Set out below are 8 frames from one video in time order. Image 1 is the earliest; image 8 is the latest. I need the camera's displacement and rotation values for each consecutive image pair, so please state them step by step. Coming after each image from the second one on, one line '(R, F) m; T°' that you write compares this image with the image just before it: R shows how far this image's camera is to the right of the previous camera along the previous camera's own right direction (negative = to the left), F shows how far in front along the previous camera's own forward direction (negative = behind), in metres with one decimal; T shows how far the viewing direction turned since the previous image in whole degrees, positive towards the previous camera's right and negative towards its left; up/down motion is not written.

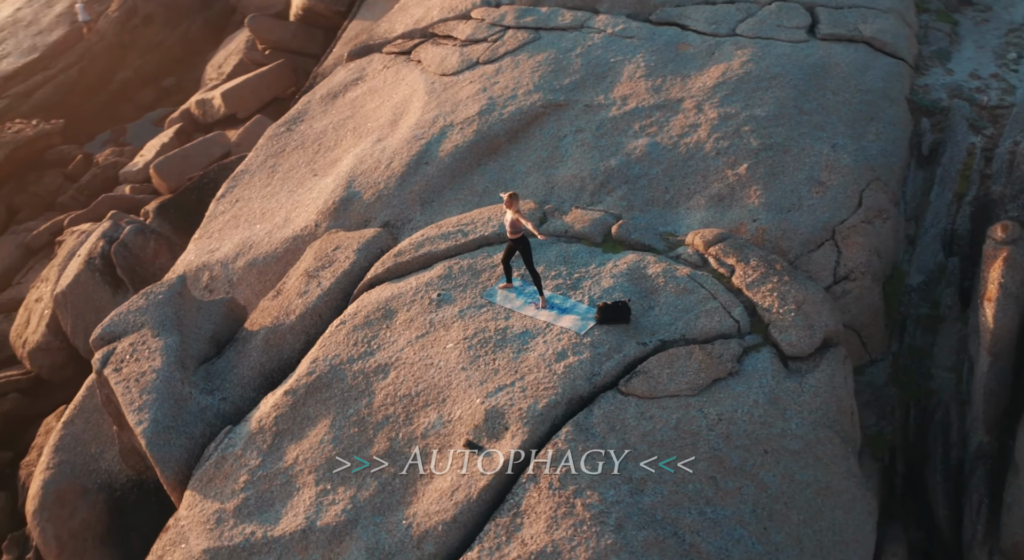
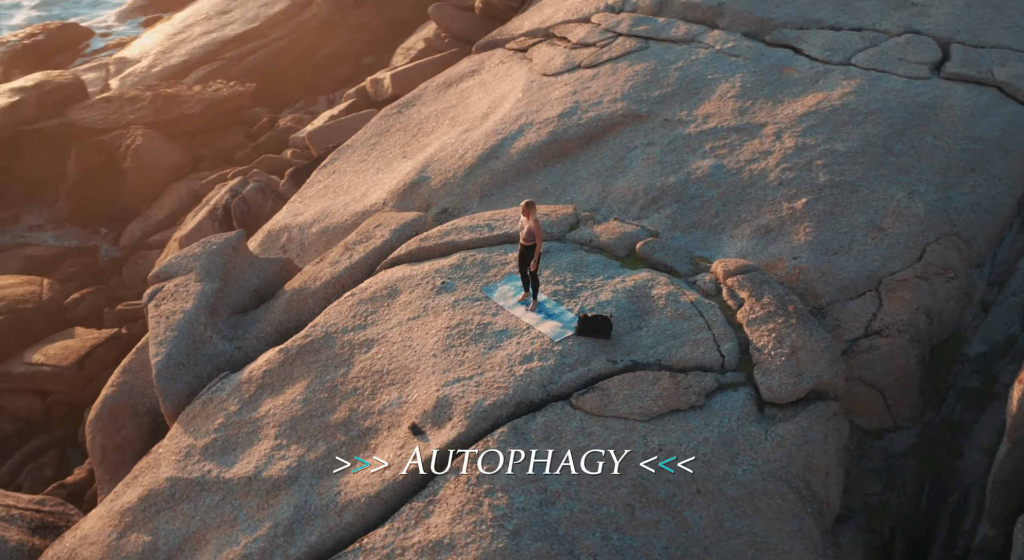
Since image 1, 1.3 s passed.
(+1.1, +0.2) m; -10°
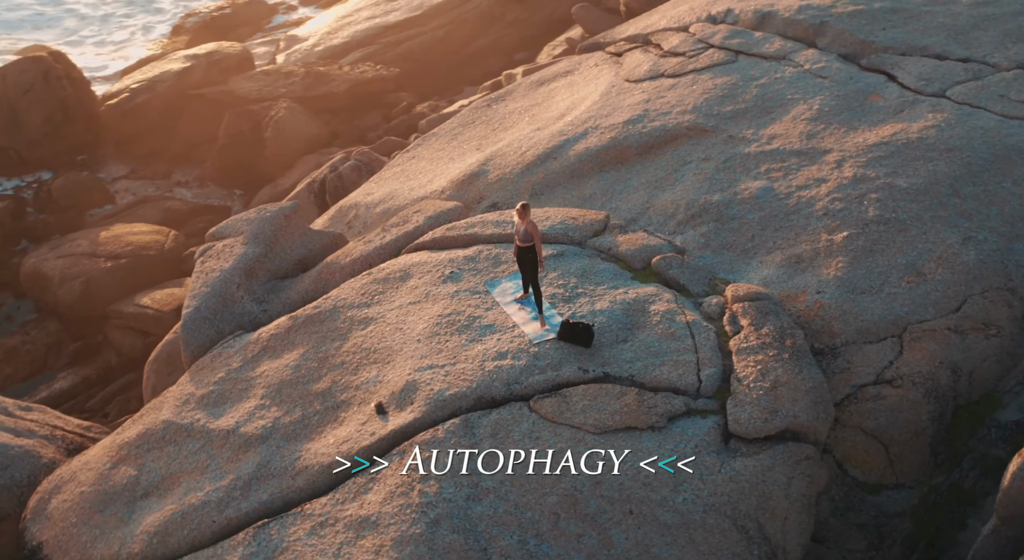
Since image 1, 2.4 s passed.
(+0.8, +0.1) m; -8°
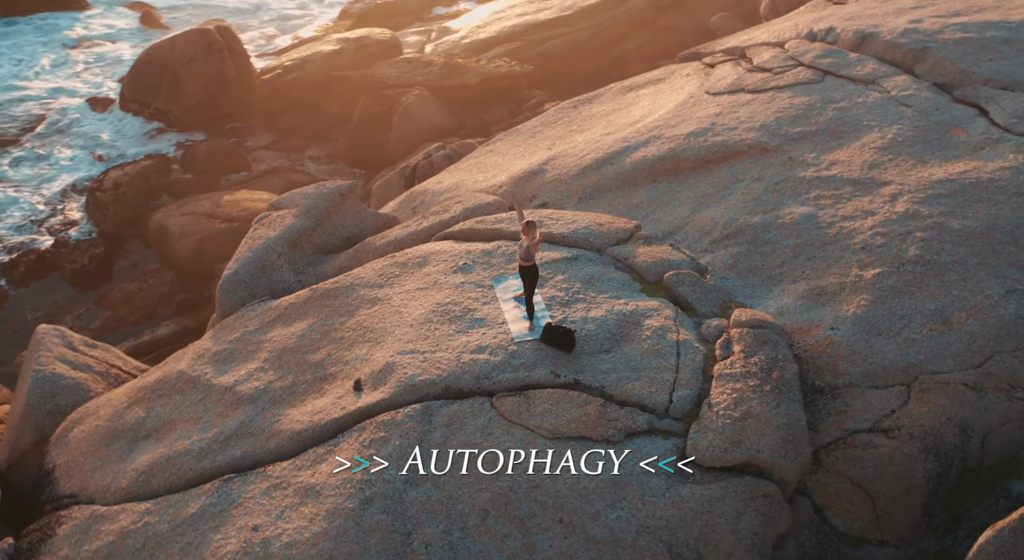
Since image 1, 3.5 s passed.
(+0.8, 0.0) m; -7°
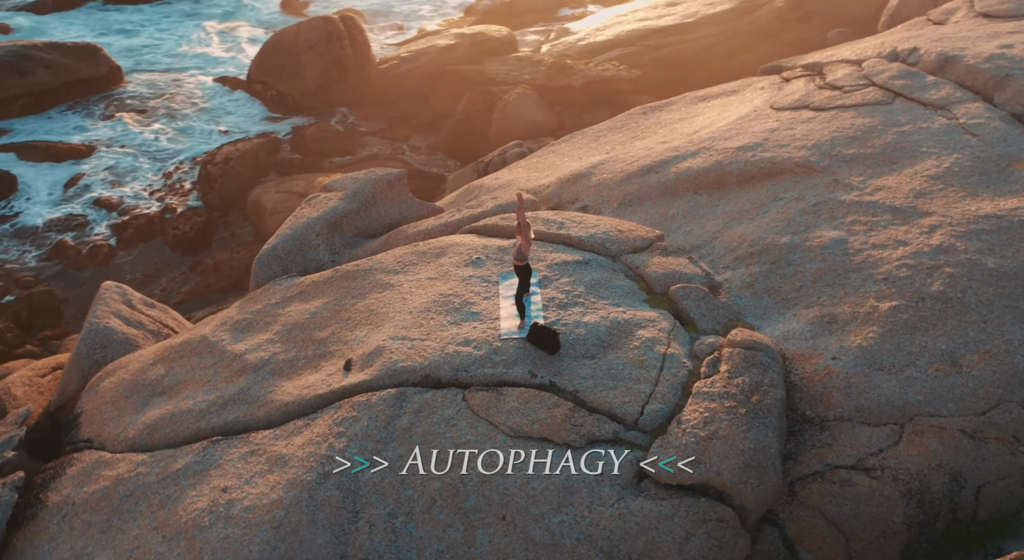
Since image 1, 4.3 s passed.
(+0.6, 0.0) m; -6°
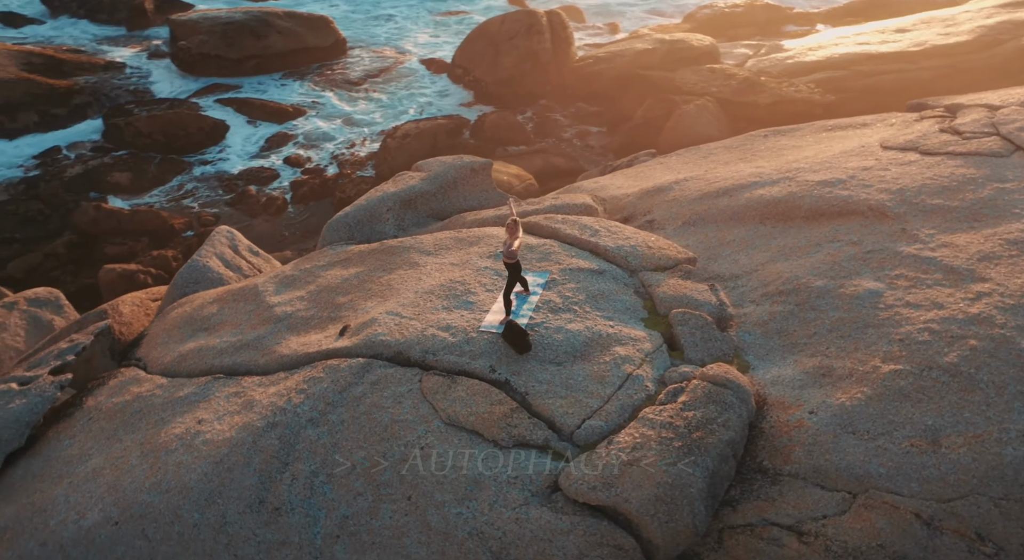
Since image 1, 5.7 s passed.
(+1.2, -0.1) m; -11°
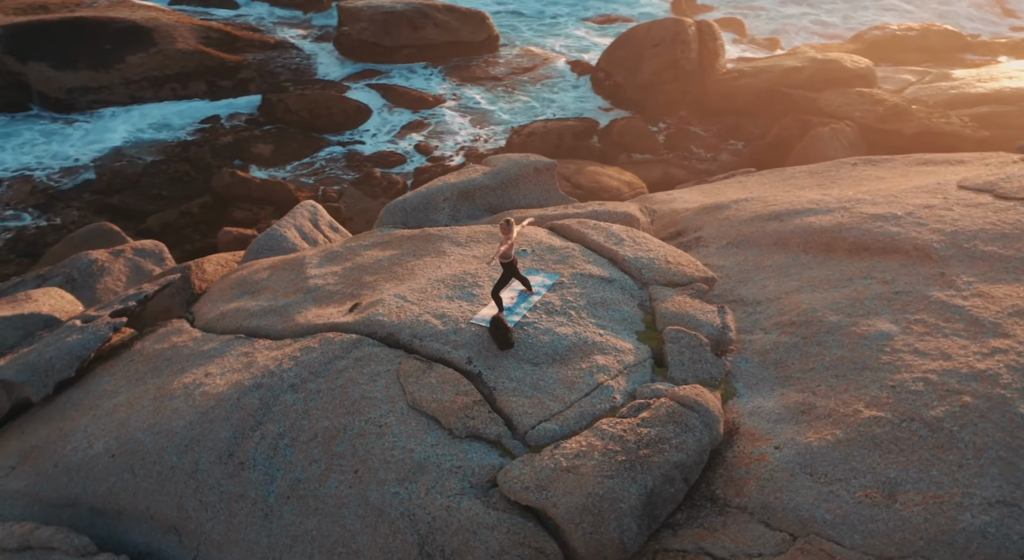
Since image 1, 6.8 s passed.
(+0.9, -0.1) m; -9°
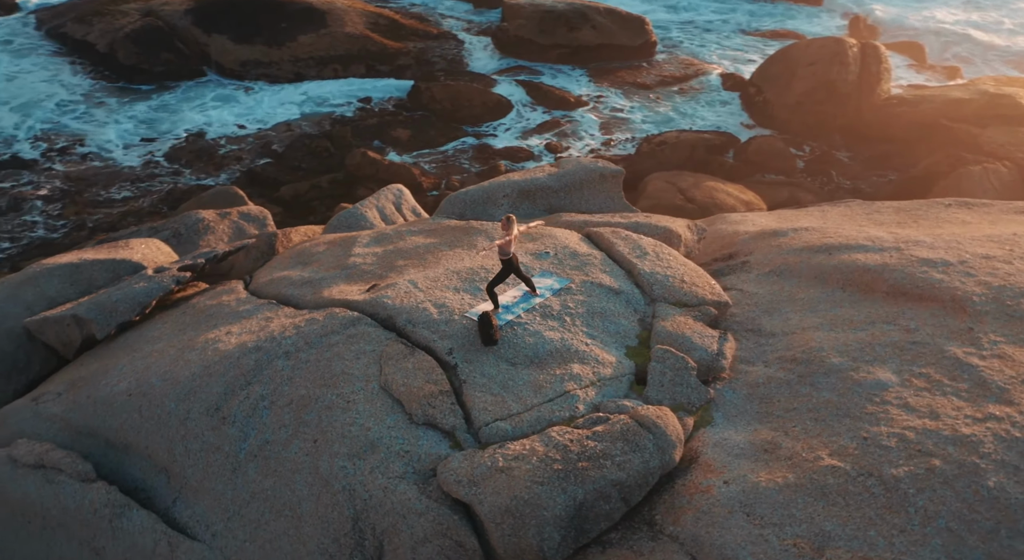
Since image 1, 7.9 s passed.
(+1.1, -0.1) m; -10°
